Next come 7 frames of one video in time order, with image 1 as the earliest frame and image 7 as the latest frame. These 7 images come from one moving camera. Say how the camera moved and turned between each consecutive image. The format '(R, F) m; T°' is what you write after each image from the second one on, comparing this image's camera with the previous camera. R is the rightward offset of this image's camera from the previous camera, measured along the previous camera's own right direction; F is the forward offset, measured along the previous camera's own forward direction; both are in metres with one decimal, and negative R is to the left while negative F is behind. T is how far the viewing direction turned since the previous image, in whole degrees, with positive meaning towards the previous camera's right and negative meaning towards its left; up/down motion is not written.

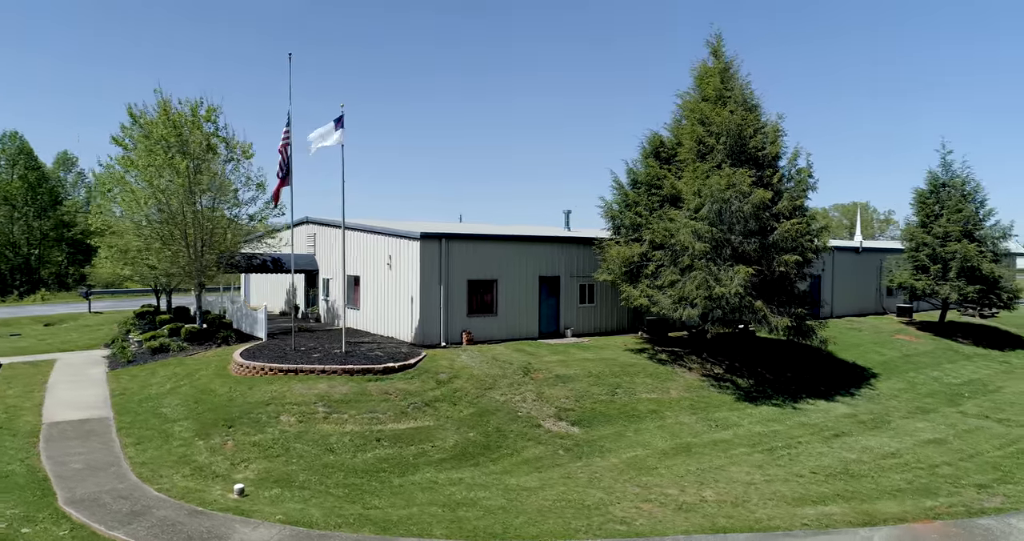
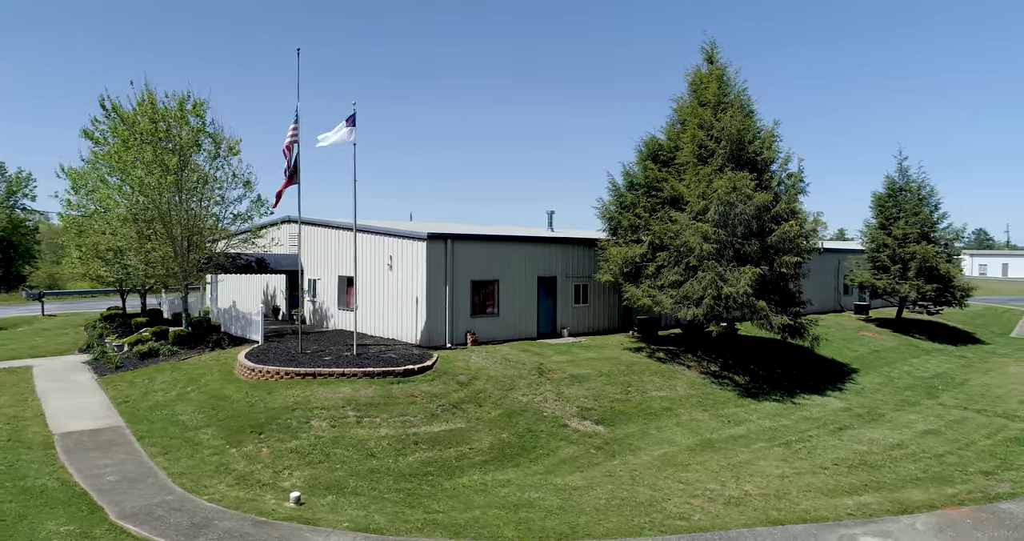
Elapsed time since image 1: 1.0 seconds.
(-1.6, +0.1) m; +5°
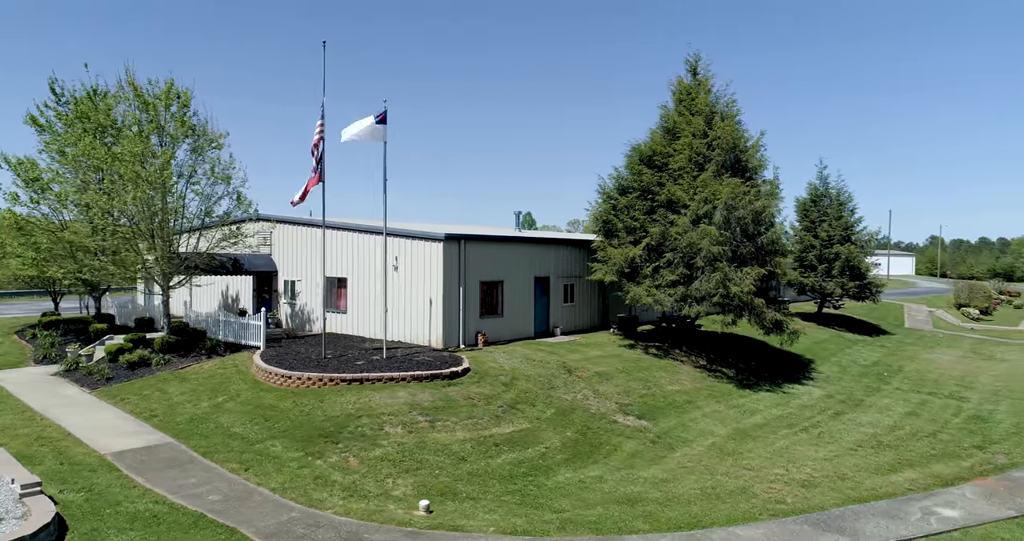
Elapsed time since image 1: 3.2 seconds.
(-3.1, +0.1) m; +9°
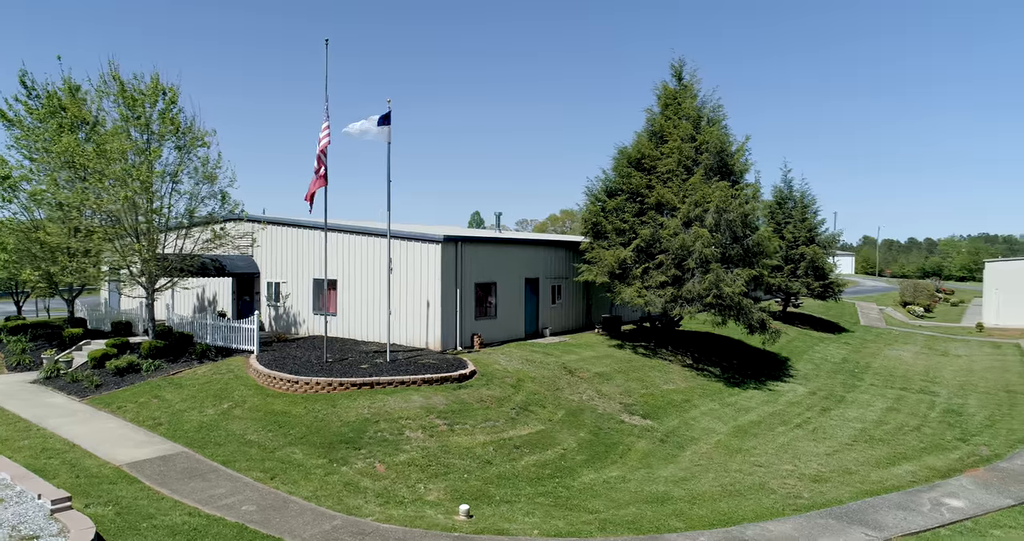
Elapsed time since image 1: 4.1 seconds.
(-1.1, 0.0) m; +4°
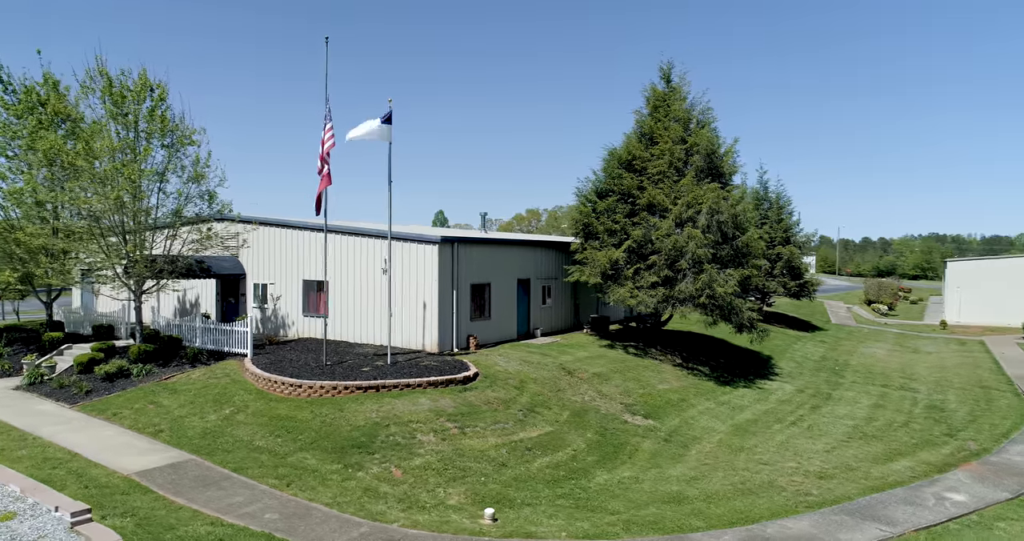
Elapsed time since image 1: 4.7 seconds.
(-0.7, 0.0) m; +3°
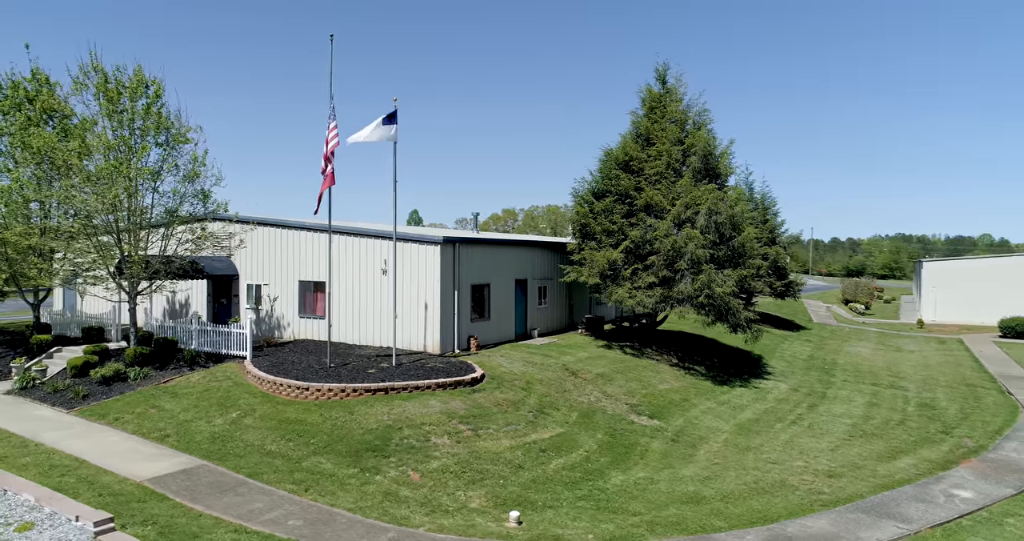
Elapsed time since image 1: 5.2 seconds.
(-0.6, 0.0) m; +2°
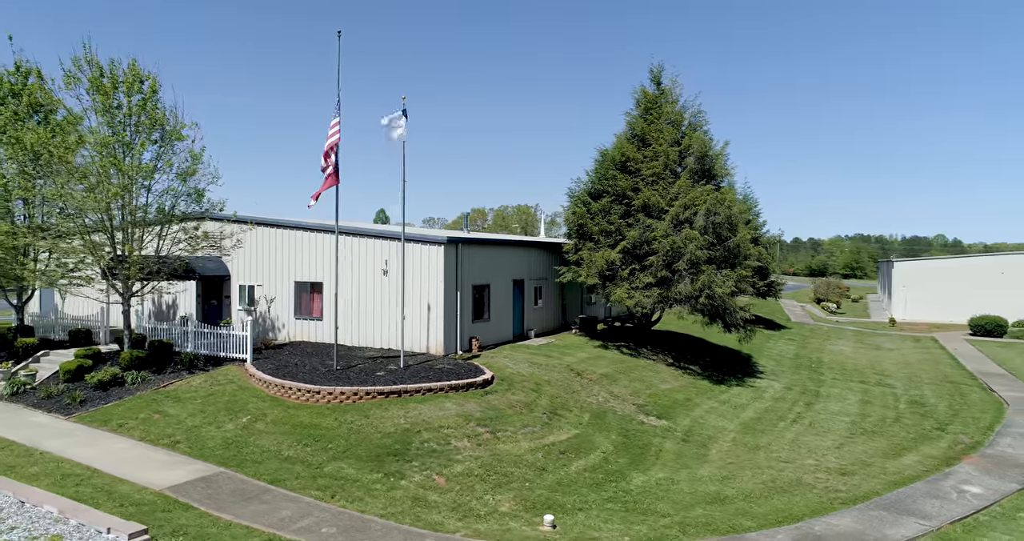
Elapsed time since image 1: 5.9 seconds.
(-0.8, +0.1) m; +2°
